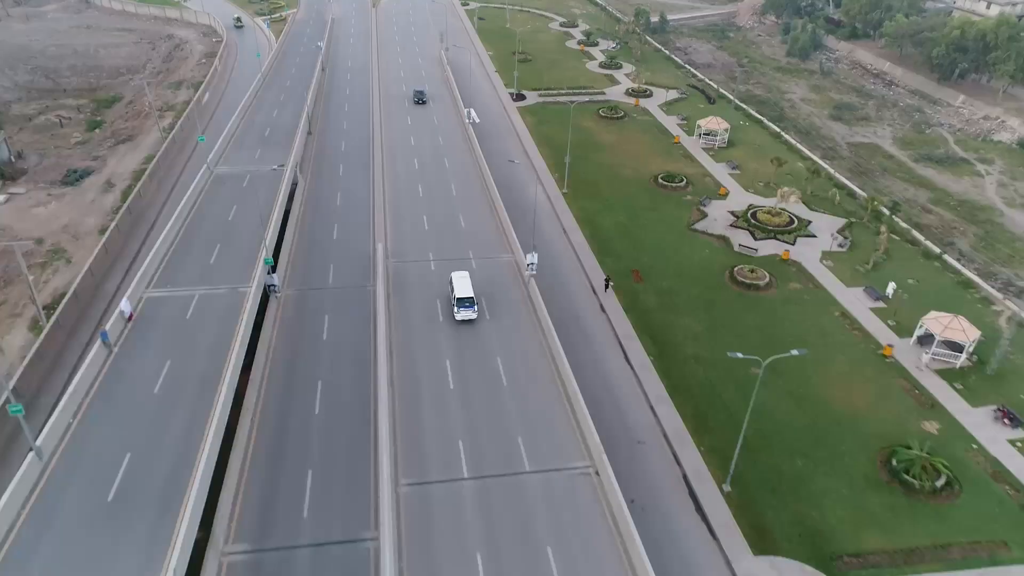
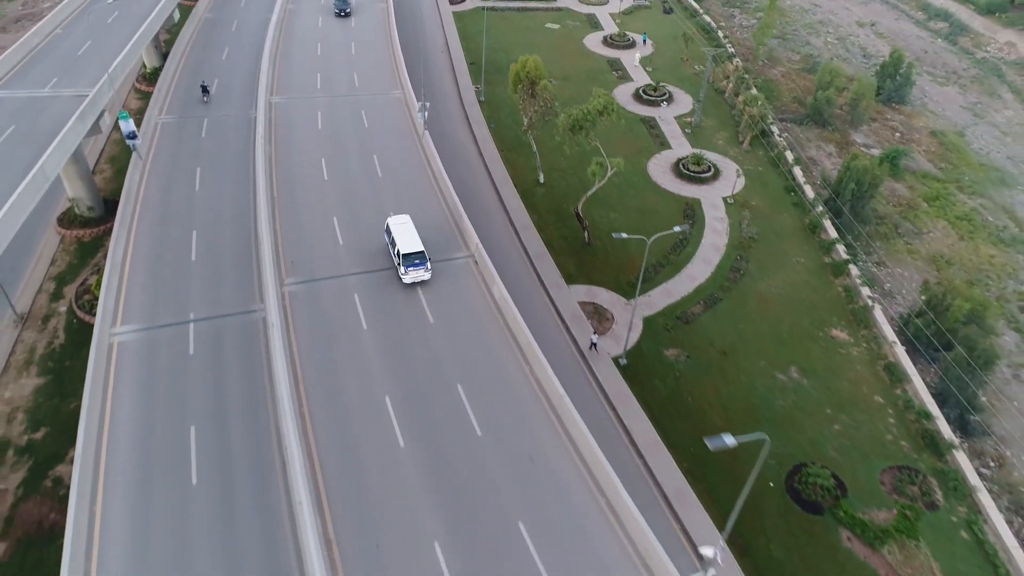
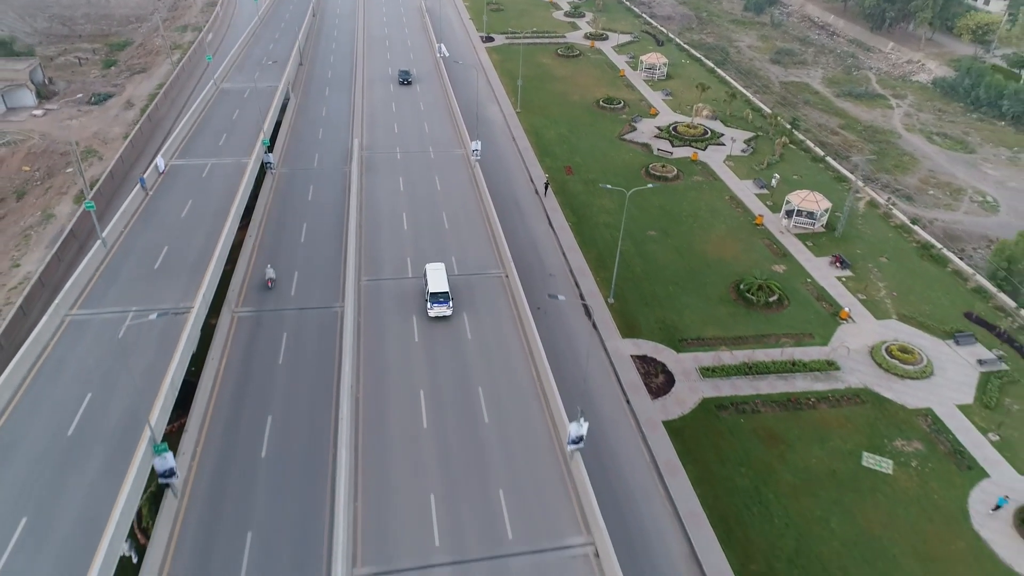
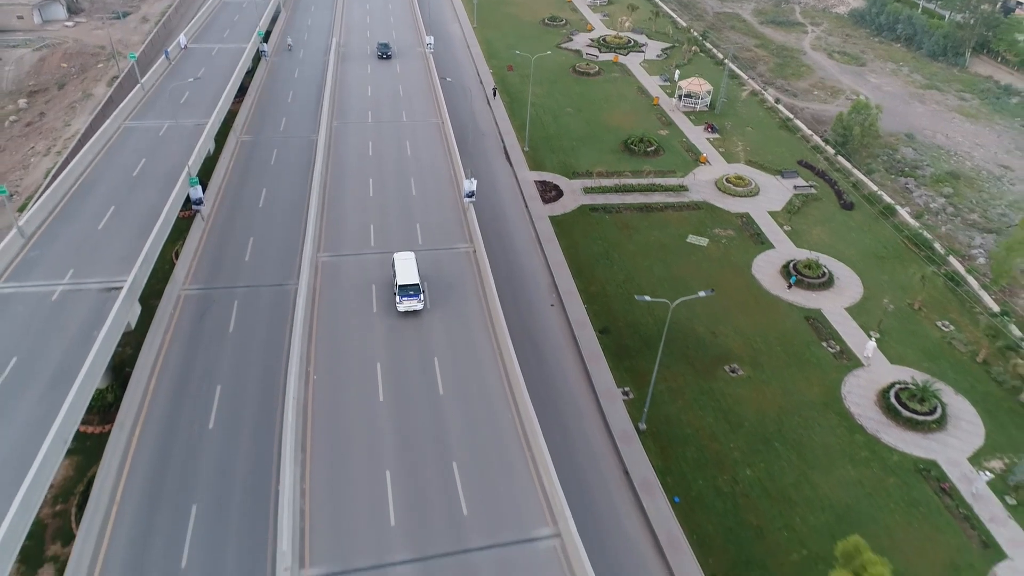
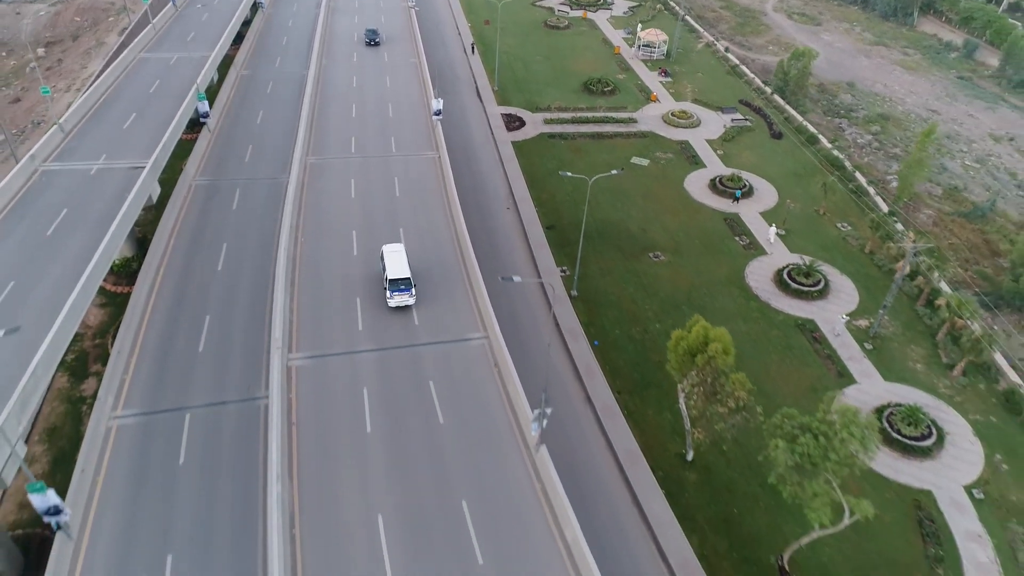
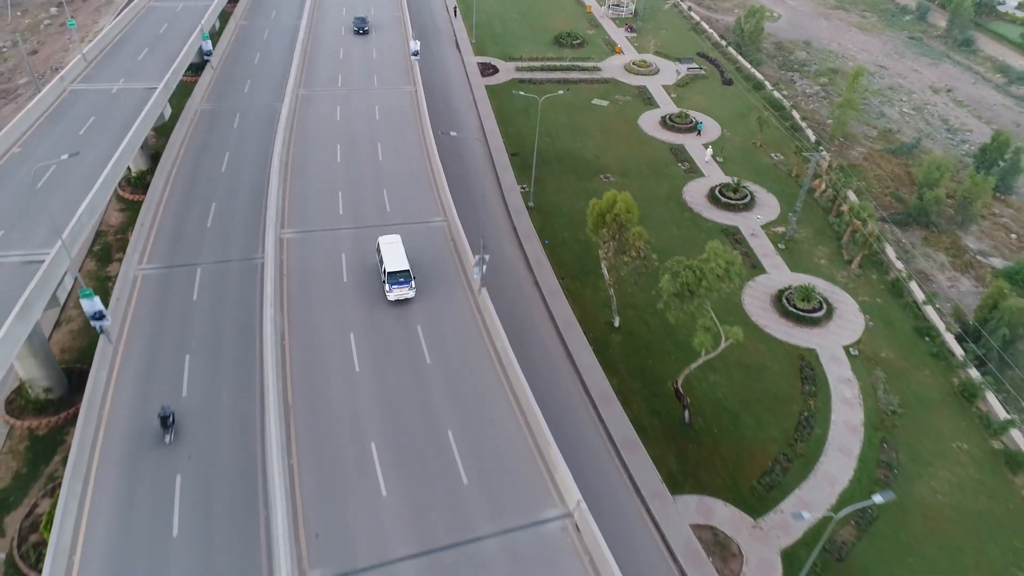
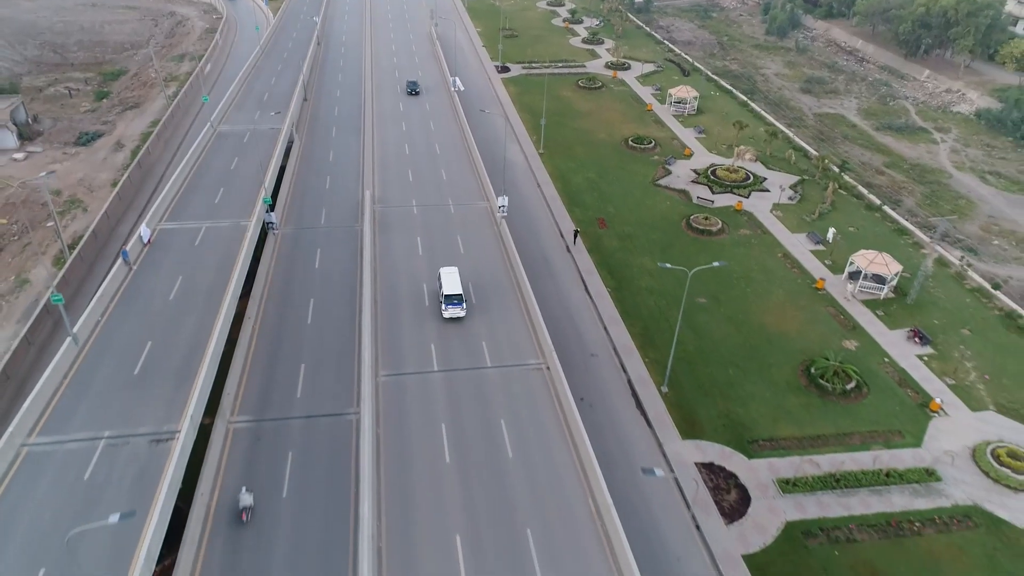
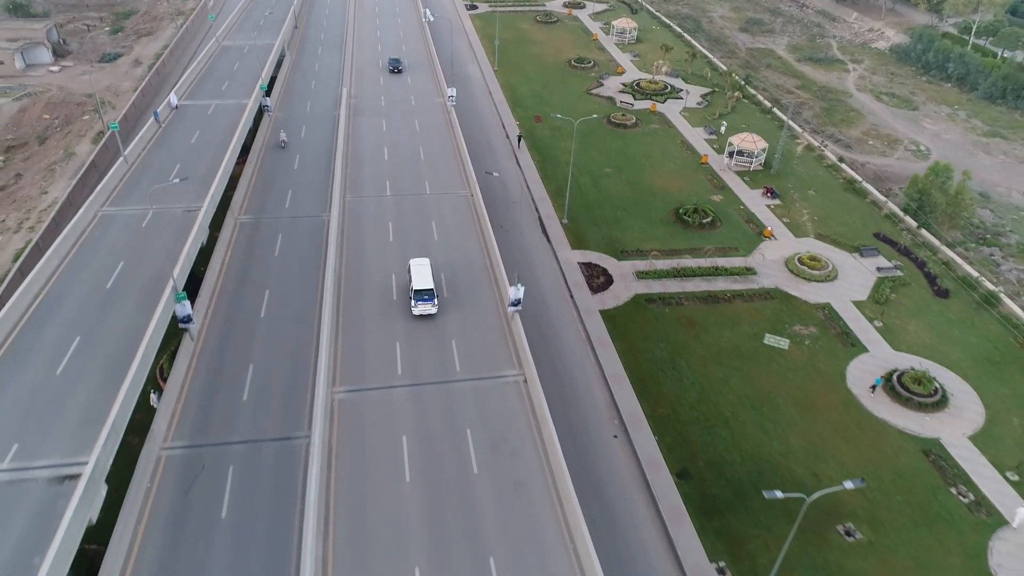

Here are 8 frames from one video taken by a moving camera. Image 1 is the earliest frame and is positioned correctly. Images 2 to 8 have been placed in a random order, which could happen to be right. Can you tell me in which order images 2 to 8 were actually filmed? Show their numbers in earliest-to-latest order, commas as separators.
7, 3, 8, 4, 5, 6, 2
